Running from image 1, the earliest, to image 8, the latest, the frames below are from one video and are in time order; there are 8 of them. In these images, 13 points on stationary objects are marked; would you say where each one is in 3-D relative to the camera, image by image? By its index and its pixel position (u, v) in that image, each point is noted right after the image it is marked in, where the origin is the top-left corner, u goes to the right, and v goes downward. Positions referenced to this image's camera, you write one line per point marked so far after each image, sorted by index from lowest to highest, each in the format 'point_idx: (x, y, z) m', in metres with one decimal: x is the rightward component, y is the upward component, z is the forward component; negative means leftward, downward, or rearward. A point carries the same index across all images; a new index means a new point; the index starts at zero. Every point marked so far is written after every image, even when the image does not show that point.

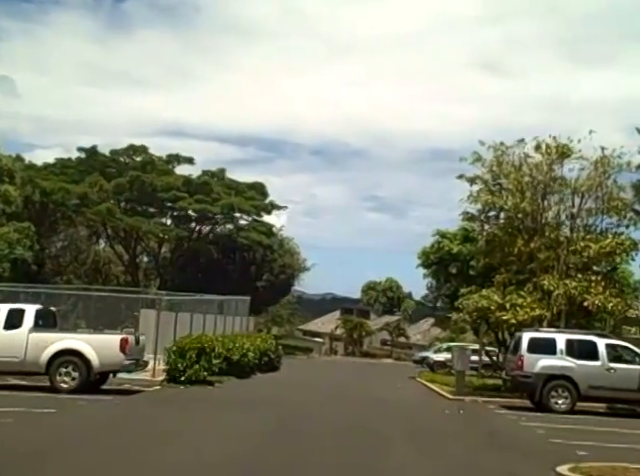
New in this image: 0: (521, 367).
0: (+5.5, -3.6, +19.1) m
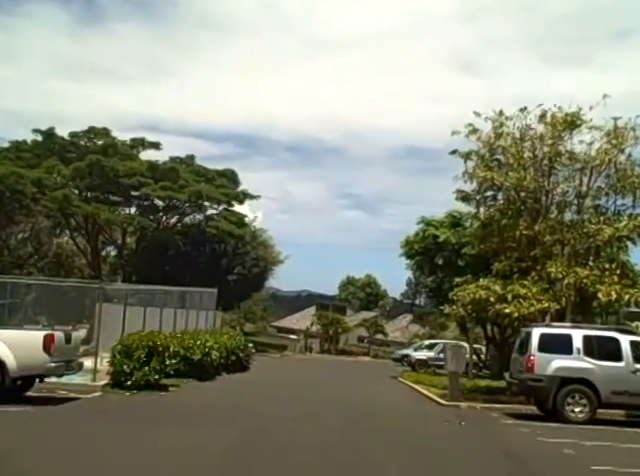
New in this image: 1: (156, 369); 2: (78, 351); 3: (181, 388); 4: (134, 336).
0: (+4.9, -3.1, +16.1) m
1: (-4.2, -3.4, +17.8) m
2: (-5.5, -2.5, +15.6) m
3: (-4.0, -4.3, +19.7) m
4: (-4.7, -2.5, +17.7) m
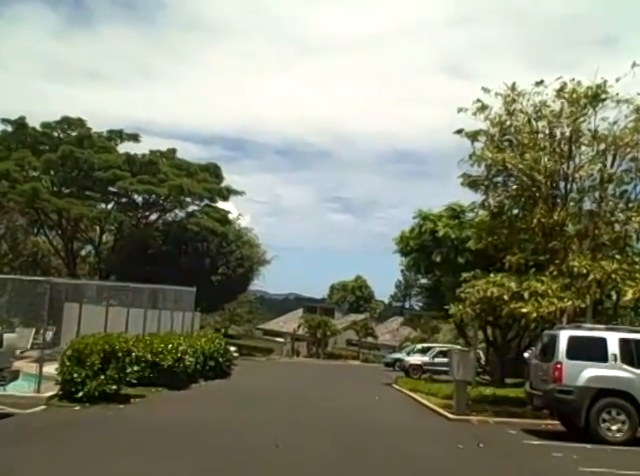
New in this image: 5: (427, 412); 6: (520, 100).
0: (+4.7, -2.8, +13.6) m
1: (-4.5, -3.1, +15.1) m
2: (-5.7, -2.2, +12.9) m
3: (-4.3, -4.0, +17.0) m
4: (-4.9, -2.1, +14.9) m
5: (+3.0, -4.9, +19.5) m
6: (+5.6, +3.9, +19.2) m
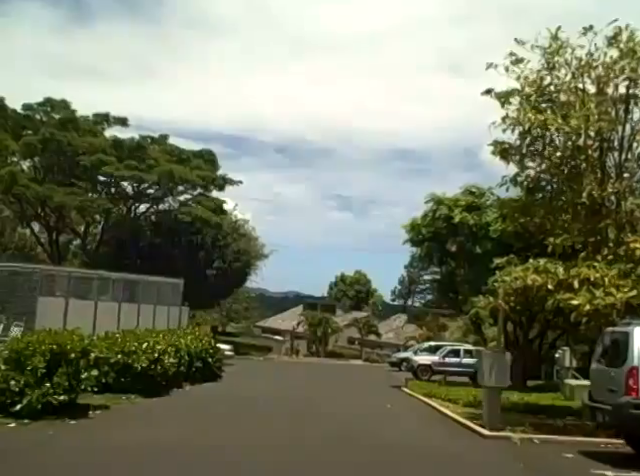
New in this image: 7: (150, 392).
0: (+4.8, -2.3, +10.5) m
1: (-4.4, -2.6, +11.9) m
2: (-5.6, -1.7, +9.8) m
3: (-4.2, -3.5, +13.9) m
4: (-4.9, -1.6, +11.8) m
5: (+3.1, -4.4, +16.4) m
6: (+5.6, +4.4, +16.1) m
7: (-4.3, -3.9, +17.3) m
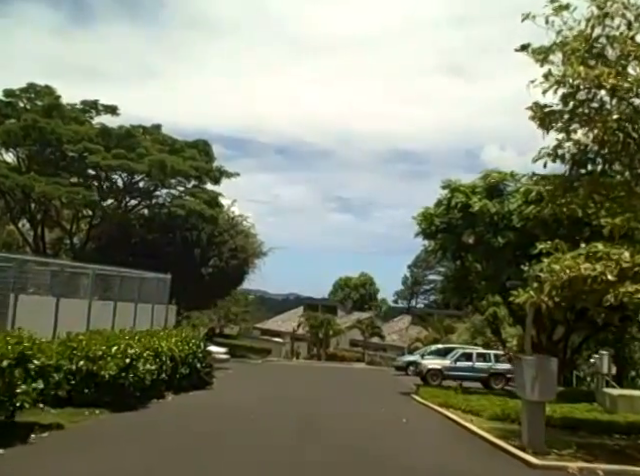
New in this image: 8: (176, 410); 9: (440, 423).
0: (+4.8, -1.9, +7.7) m
1: (-4.4, -2.2, +9.2) m
2: (-5.5, -1.4, +7.0) m
3: (-4.1, -3.1, +11.1) m
4: (-4.8, -1.3, +9.0) m
5: (+3.2, -4.1, +13.6) m
6: (+5.7, +4.7, +13.4) m
7: (-4.2, -3.5, +14.6) m
8: (-3.3, -4.0, +16.1) m
9: (+3.1, -4.7, +17.7) m
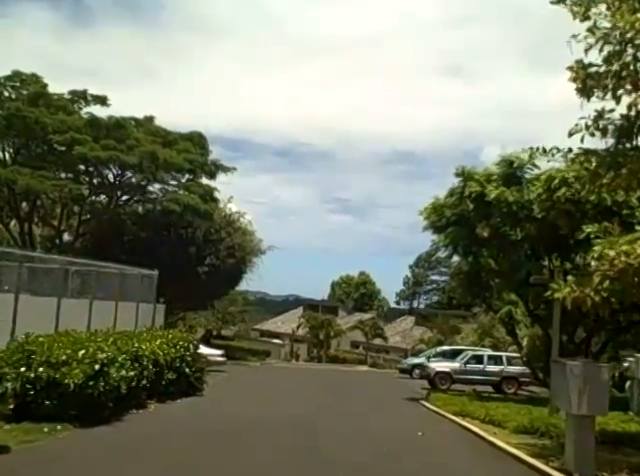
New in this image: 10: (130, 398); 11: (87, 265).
0: (+4.9, -1.7, +5.6) m
1: (-4.3, -1.9, +7.1) m
2: (-5.5, -1.1, +4.9) m
3: (-4.1, -2.9, +9.0) m
4: (-4.7, -1.0, +7.0) m
5: (+3.2, -3.8, +11.6) m
6: (+5.8, +5.0, +11.3) m
7: (-4.1, -3.3, +12.5) m
8: (-3.3, -3.8, +14.1) m
9: (+3.1, -4.4, +15.6) m
10: (-4.0, -3.4, +14.8) m
11: (-6.0, -0.7, +18.1) m
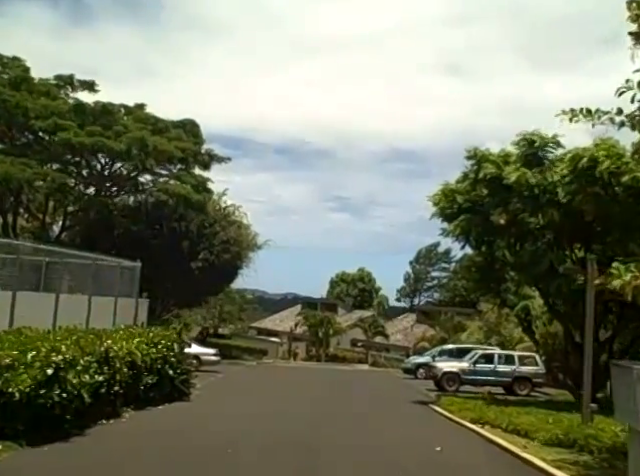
0: (+4.9, -1.3, +3.5) m
1: (-4.3, -1.6, +5.0) m
2: (-5.5, -0.8, +2.8) m
3: (-4.0, -2.5, +6.9) m
4: (-4.7, -0.7, +4.9) m
5: (+3.2, -3.5, +9.5) m
6: (+5.8, +5.3, +9.2) m
7: (-4.1, -2.9, +10.4) m
8: (-3.2, -3.4, +12.0) m
9: (+3.2, -4.1, +13.5) m
10: (-4.0, -3.1, +12.7) m
11: (-6.0, -0.4, +16.0) m
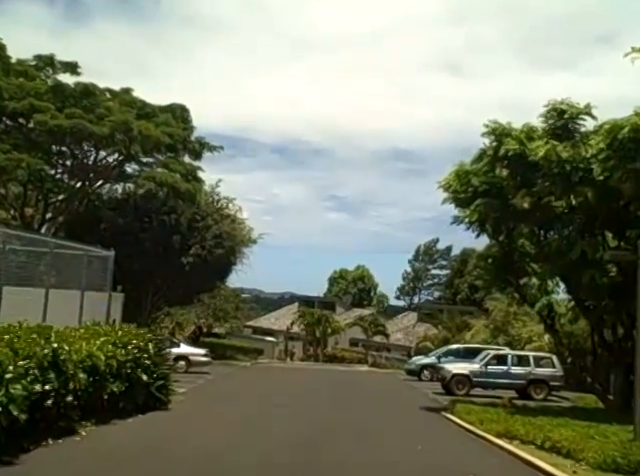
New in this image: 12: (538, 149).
0: (+5.0, -1.0, +1.1) m
1: (-4.2, -1.2, +2.5) m
2: (-5.4, -0.4, +0.3) m
3: (-4.0, -2.2, +4.4) m
4: (-4.7, -0.3, +2.3) m
5: (+3.2, -3.1, +7.0) m
6: (+5.8, +5.7, +6.7) m
7: (-4.1, -2.6, +7.9) m
8: (-3.2, -3.1, +9.5) m
9: (+3.2, -3.7, +11.0) m
10: (-4.0, -2.7, +10.2) m
11: (-6.0, 0.0, +13.4) m
12: (+5.5, +2.2, +17.4) m
